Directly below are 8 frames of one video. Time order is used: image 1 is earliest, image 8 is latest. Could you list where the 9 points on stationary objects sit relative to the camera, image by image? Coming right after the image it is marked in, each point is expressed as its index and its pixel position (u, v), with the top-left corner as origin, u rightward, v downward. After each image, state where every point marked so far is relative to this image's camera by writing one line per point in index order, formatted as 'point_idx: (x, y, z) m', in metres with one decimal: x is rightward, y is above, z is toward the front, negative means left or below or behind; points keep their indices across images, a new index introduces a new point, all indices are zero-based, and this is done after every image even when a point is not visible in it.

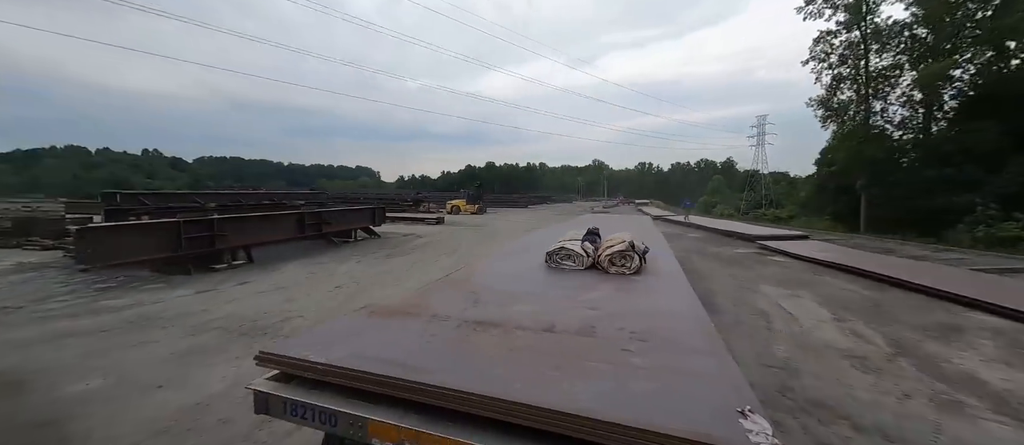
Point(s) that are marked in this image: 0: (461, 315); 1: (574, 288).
0: (-0.4, -0.8, +2.9) m
1: (+0.5, -0.6, +3.5) m
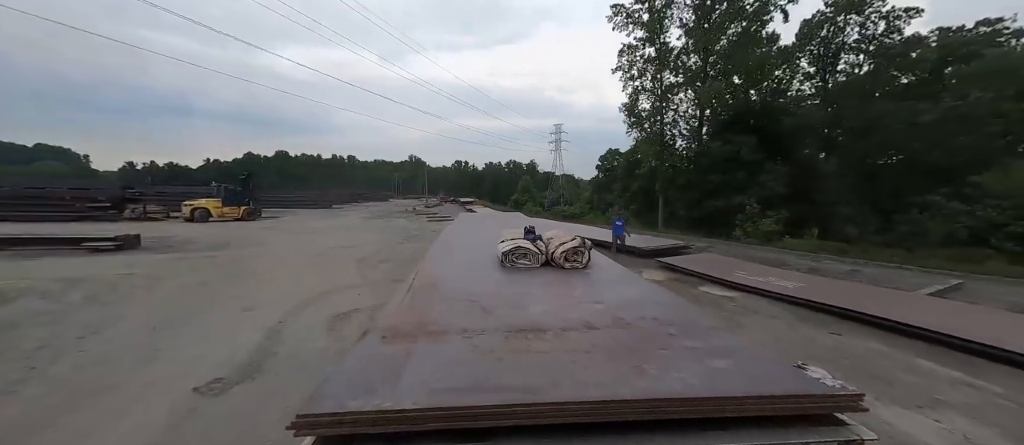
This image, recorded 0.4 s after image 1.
0: (-0.1, -0.8, +2.8) m
1: (+0.4, -0.7, +3.8) m
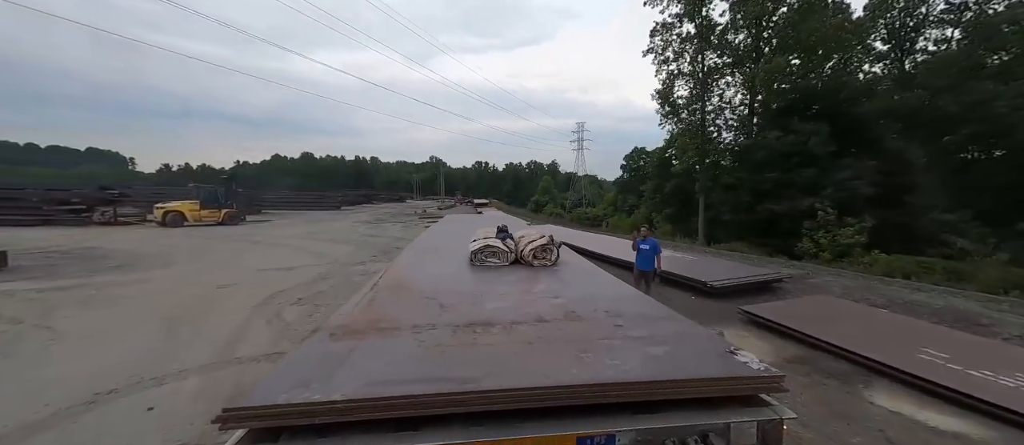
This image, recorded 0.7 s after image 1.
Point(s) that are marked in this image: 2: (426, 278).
0: (-0.5, -0.7, +2.8) m
1: (+0.1, -0.6, +3.8) m
2: (-0.9, -0.6, +3.8) m
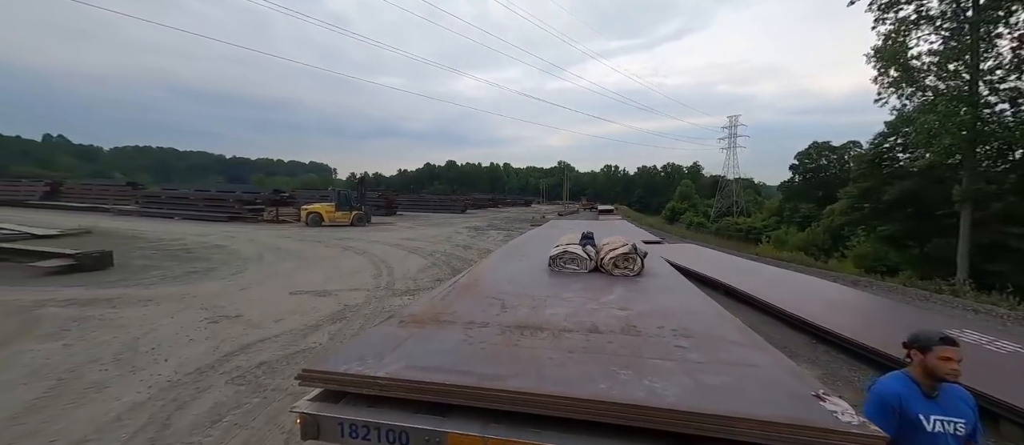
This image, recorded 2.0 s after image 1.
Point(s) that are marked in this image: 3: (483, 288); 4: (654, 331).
0: (-0.1, -0.8, +2.9) m
1: (+0.8, -0.6, +3.6) m
2: (-0.1, -0.6, +4.0) m
3: (-0.3, -0.7, +3.8) m
4: (+1.0, -0.8, +2.6) m
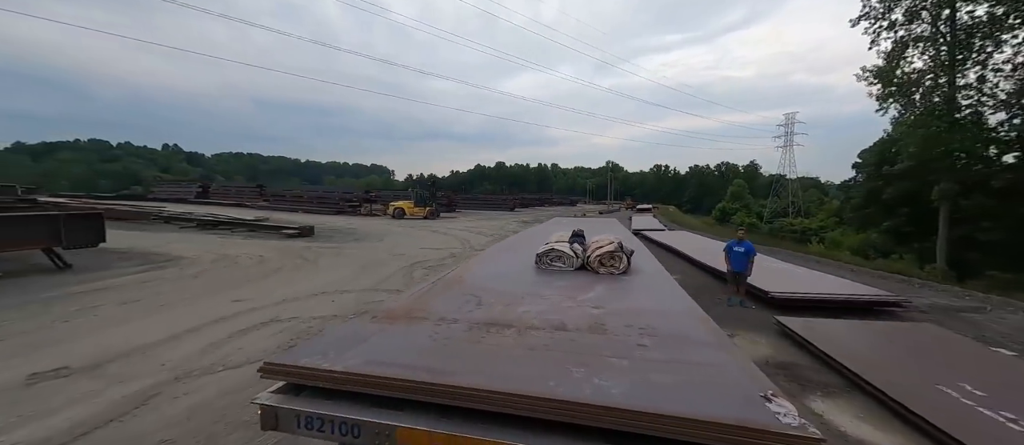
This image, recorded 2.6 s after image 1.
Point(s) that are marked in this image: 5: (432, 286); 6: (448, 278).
0: (-0.3, -0.8, +2.9) m
1: (+0.7, -0.6, +3.5) m
2: (-0.2, -0.6, +4.1) m
3: (-0.4, -0.6, +3.8) m
4: (+0.8, -0.8, +2.5) m
5: (-0.7, -0.6, +3.8) m
6: (-0.6, -0.6, +4.1) m
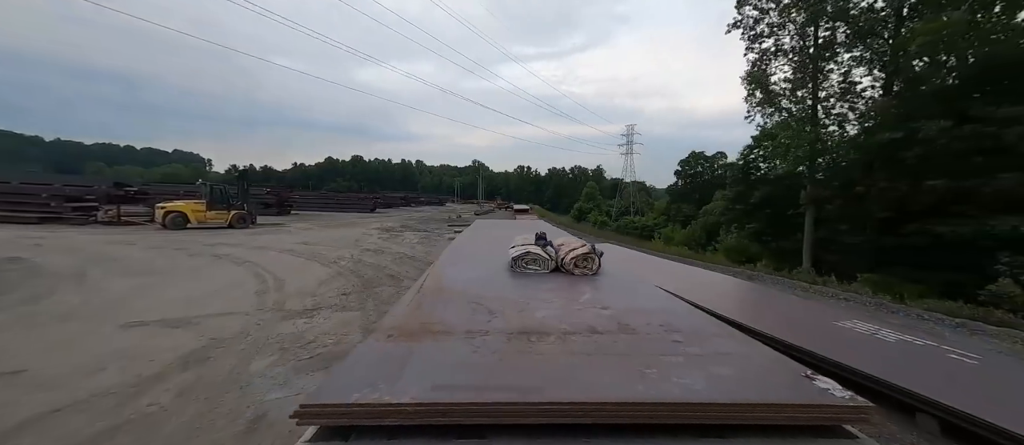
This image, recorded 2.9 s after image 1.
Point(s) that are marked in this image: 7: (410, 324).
0: (-0.2, -0.8, +2.8) m
1: (+0.6, -0.7, +3.7) m
2: (-0.4, -0.7, +3.9) m
3: (-0.5, -0.7, +3.6) m
4: (+1.0, -0.8, +2.8) m
5: (-0.8, -0.7, +3.4) m
6: (-0.8, -0.7, +3.7) m
7: (-0.8, -0.8, +2.7) m
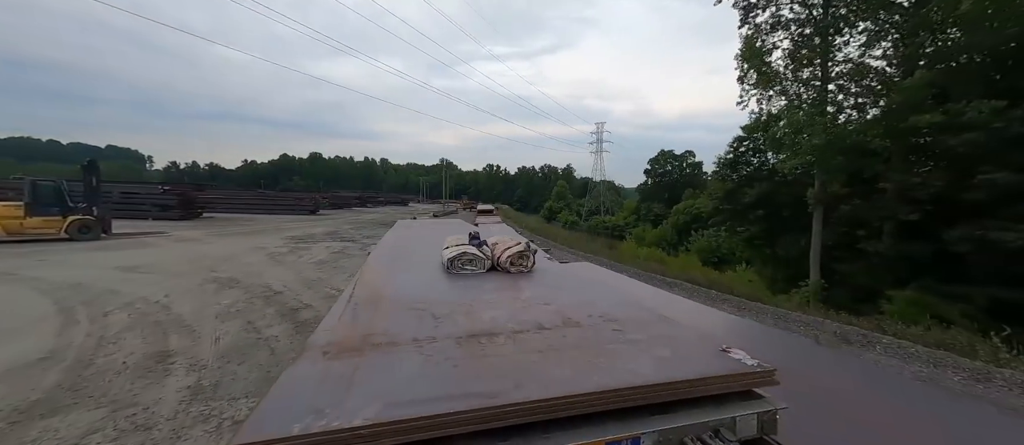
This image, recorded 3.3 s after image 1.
0: (-0.5, -0.8, +2.6) m
1: (+0.2, -0.6, +3.6) m
2: (-0.9, -0.6, +3.7) m
3: (-0.9, -0.7, +3.4) m
4: (+0.7, -0.8, +2.7) m
5: (-1.2, -0.7, +3.2) m
6: (-1.3, -0.6, +3.5) m
7: (-1.1, -0.7, +2.5) m
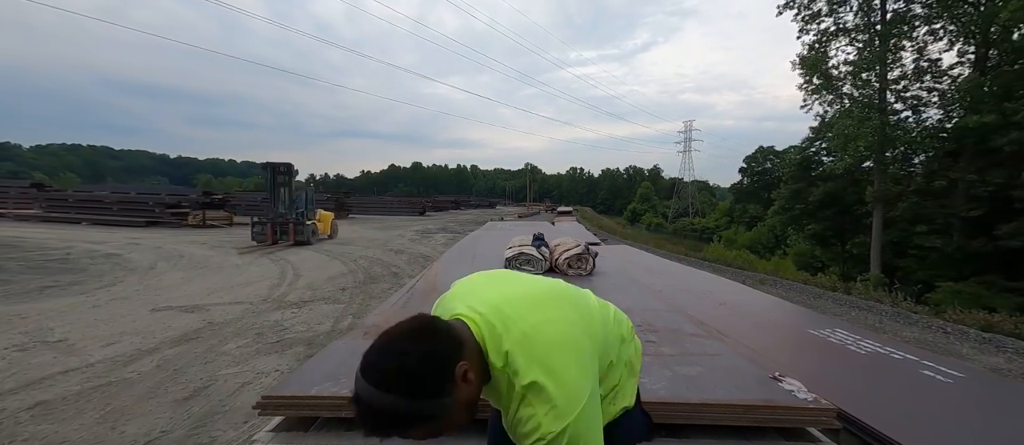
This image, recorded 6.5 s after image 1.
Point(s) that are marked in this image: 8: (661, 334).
0: (-0.3, -0.8, +2.9) m
1: (+0.6, -0.7, +3.7) m
2: (-0.4, -0.7, +4.0) m
3: (-0.5, -0.7, +3.7) m
4: (+0.8, -0.8, +2.7) m
5: (-0.9, -0.7, +3.6) m
6: (-0.8, -0.7, +3.9) m
7: (-0.9, -0.8, +2.9) m
8: (+0.7, -0.8, +2.4) m
